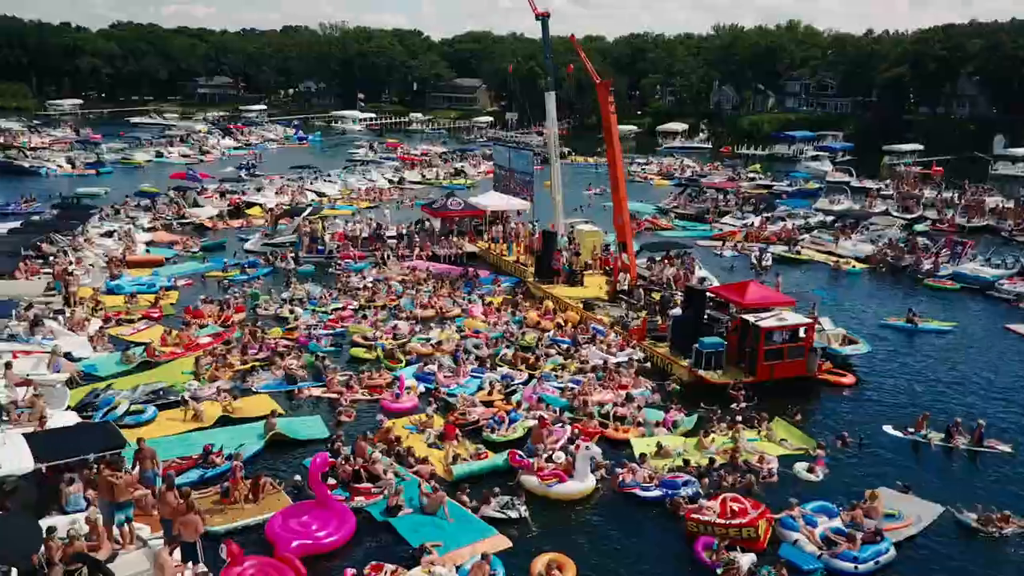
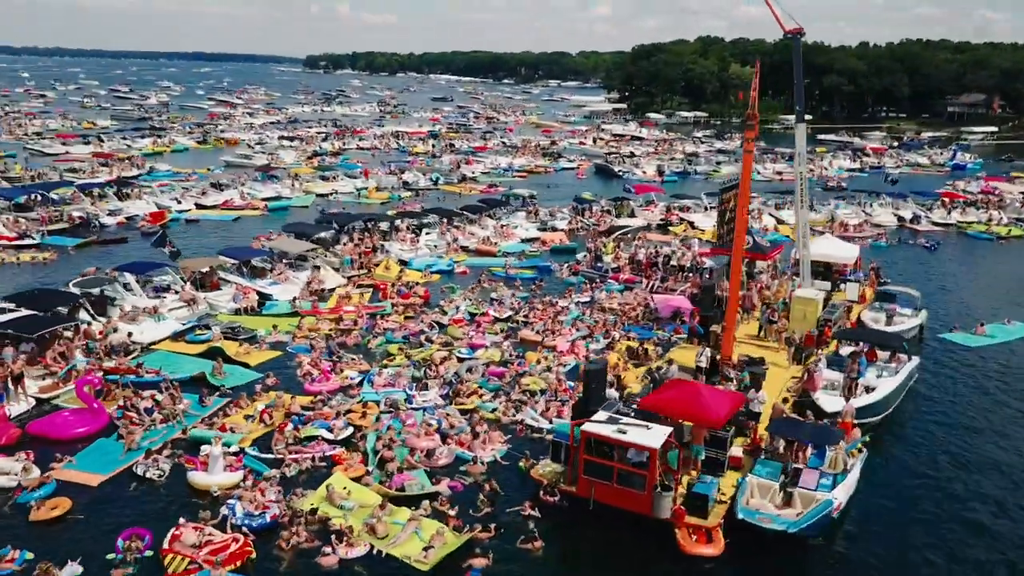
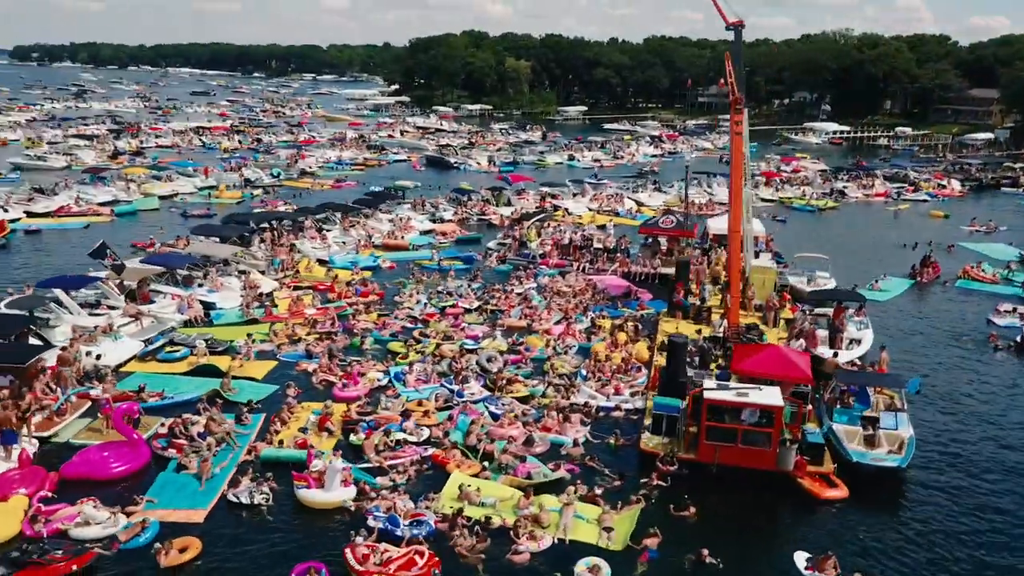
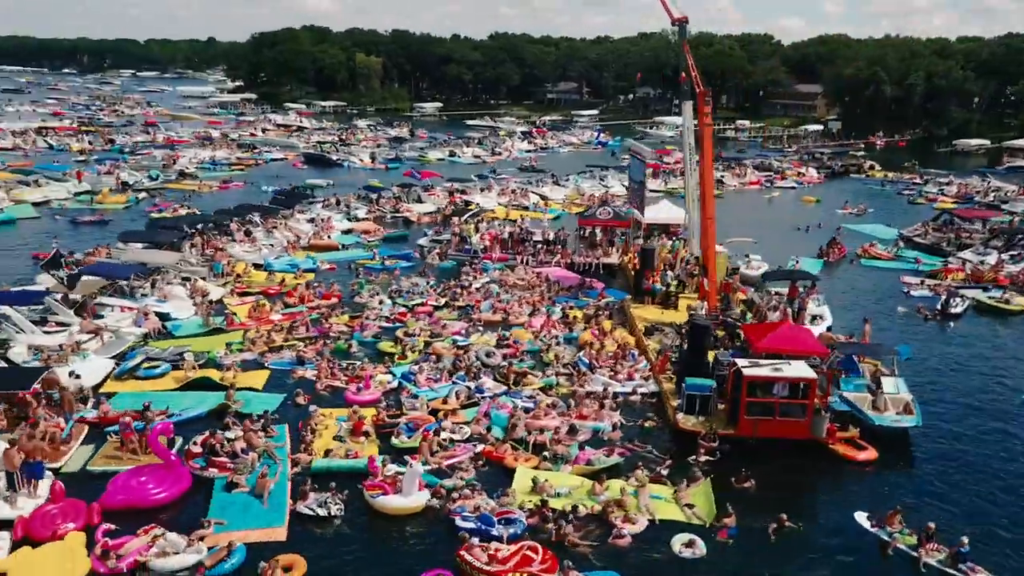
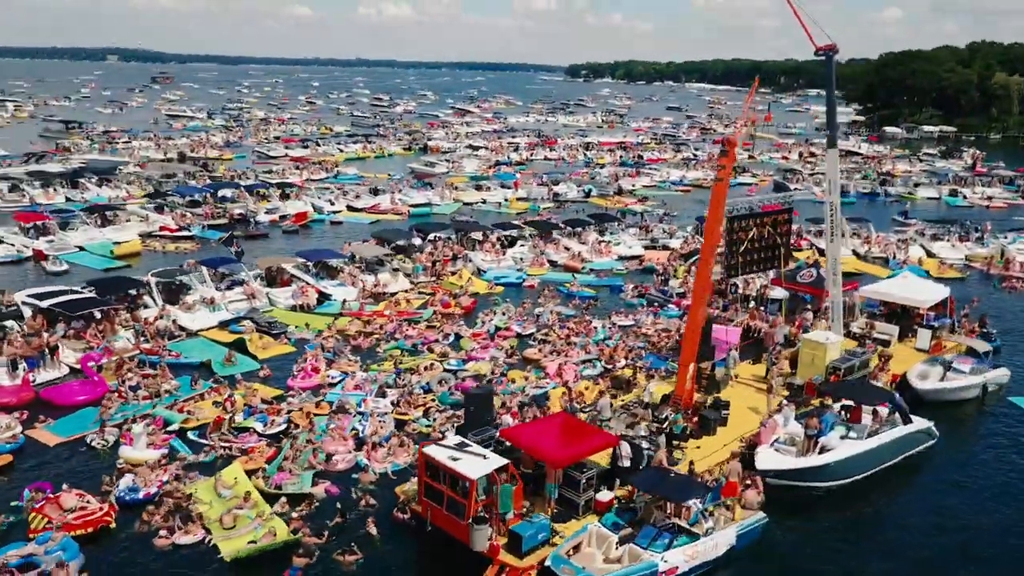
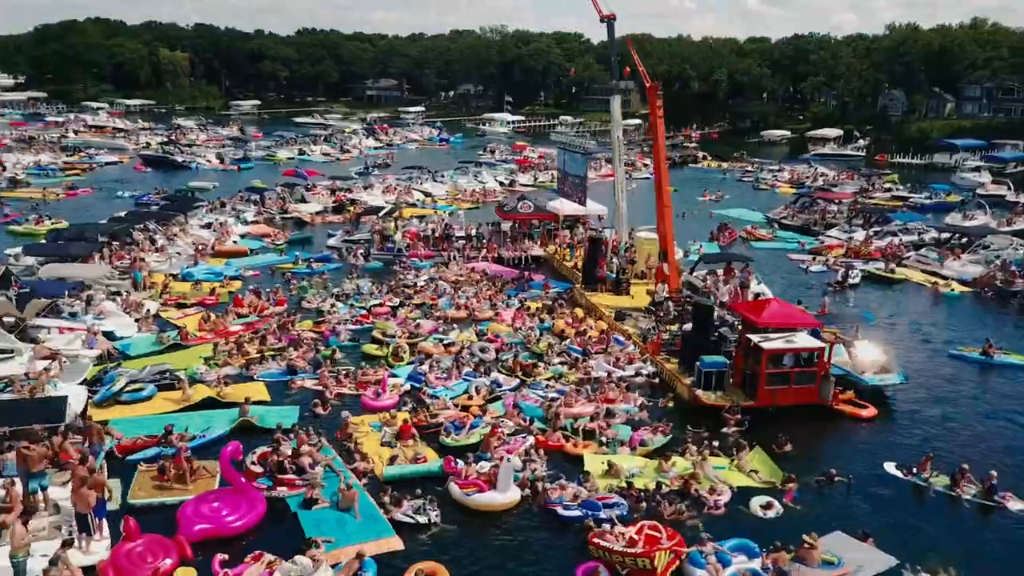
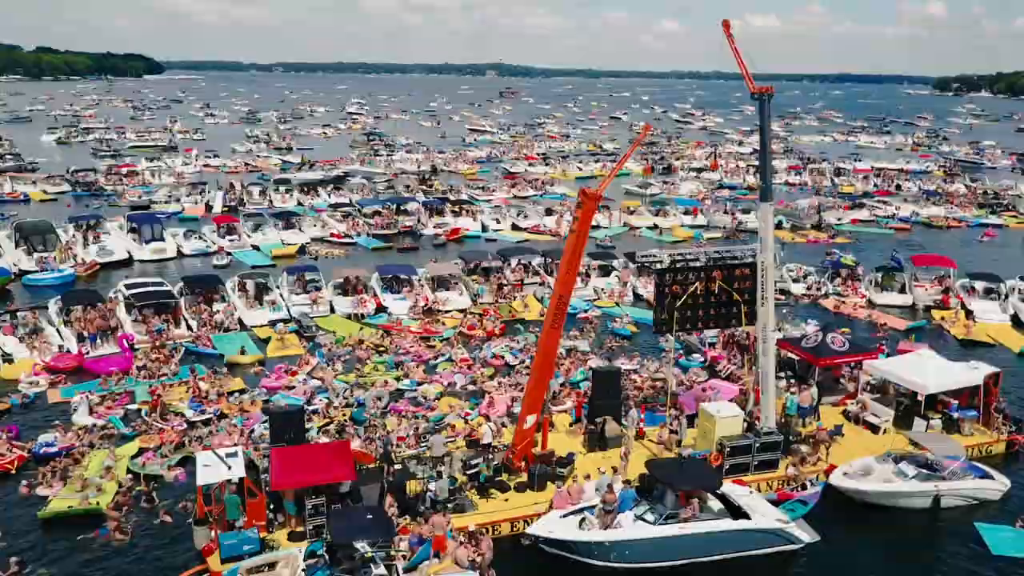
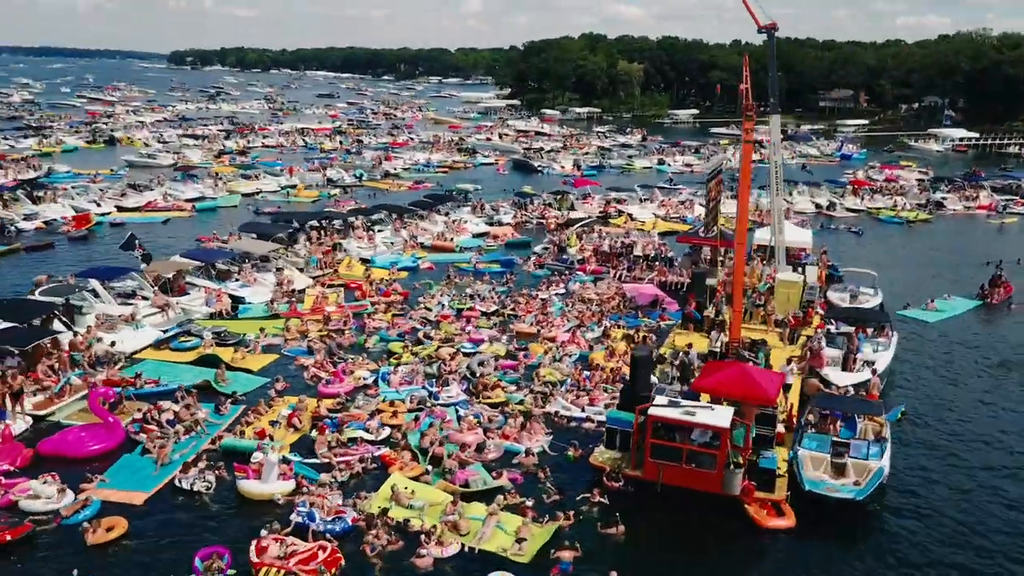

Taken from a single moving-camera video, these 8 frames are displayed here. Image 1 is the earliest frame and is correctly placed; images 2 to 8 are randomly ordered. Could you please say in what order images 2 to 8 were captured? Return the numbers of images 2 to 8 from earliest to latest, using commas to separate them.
6, 4, 3, 8, 2, 5, 7
